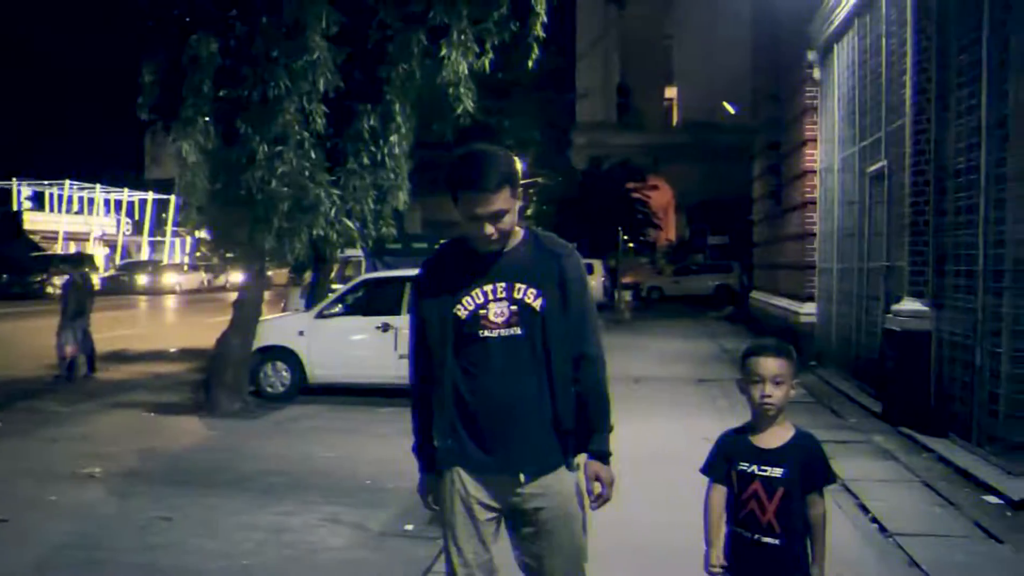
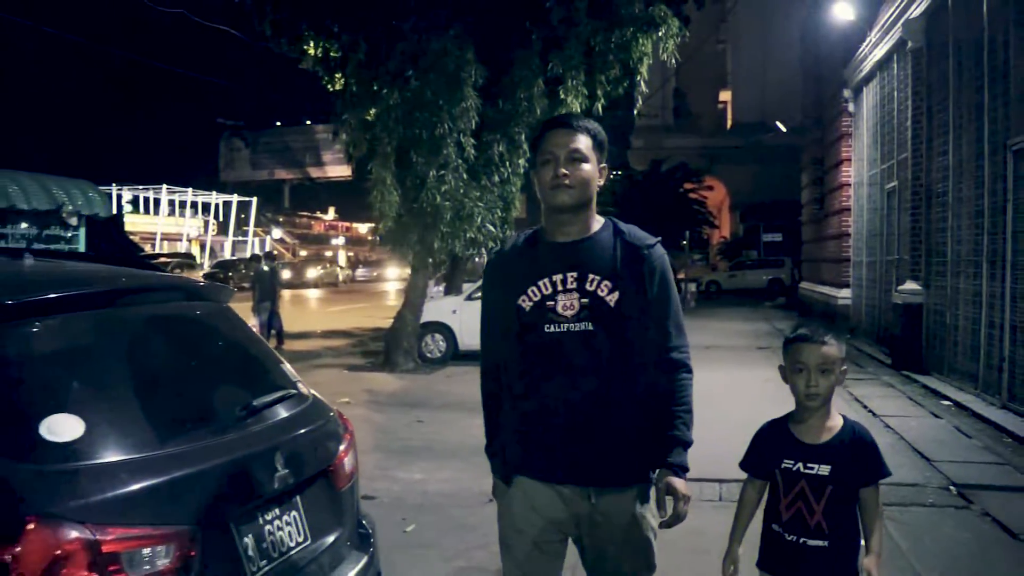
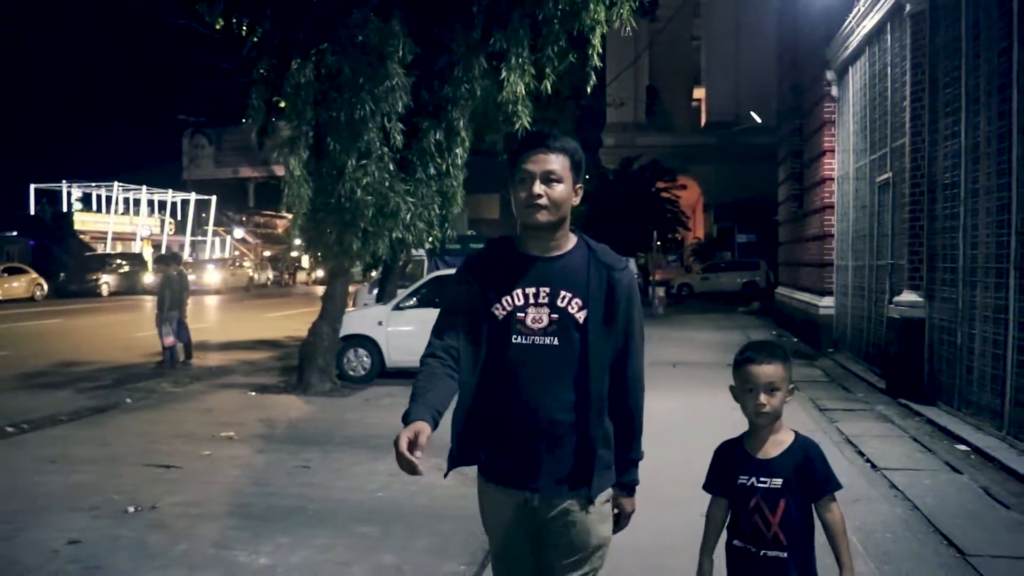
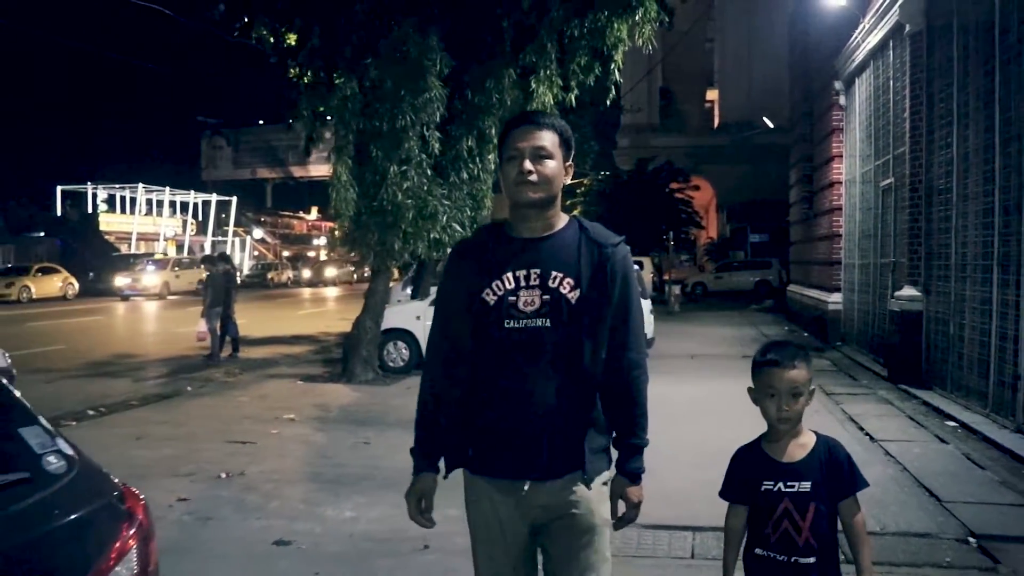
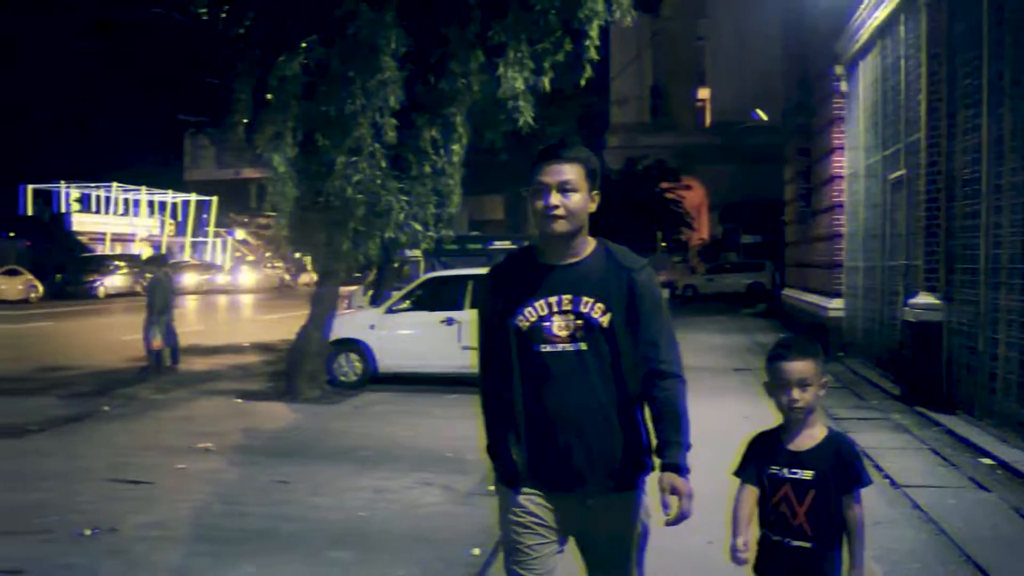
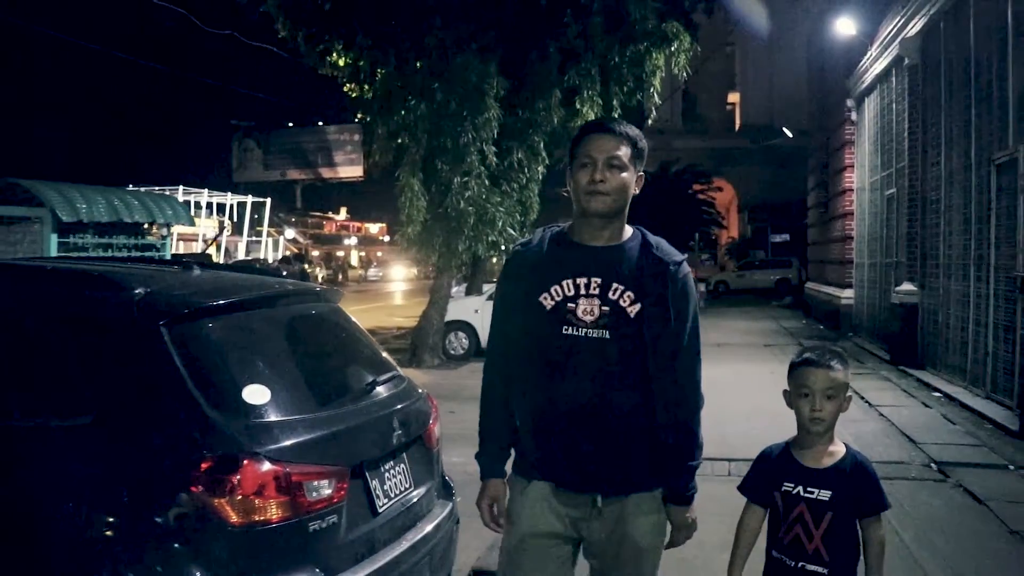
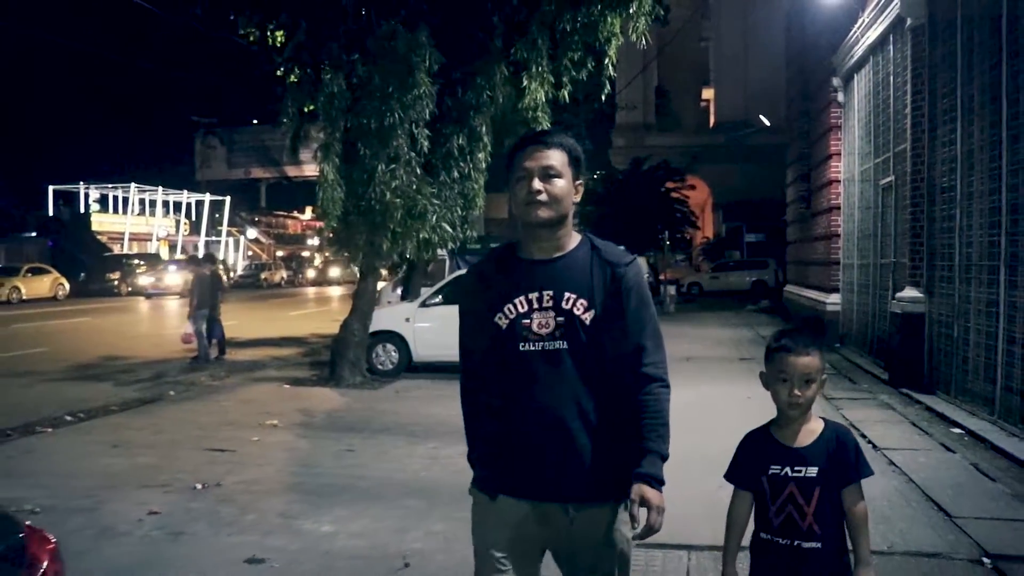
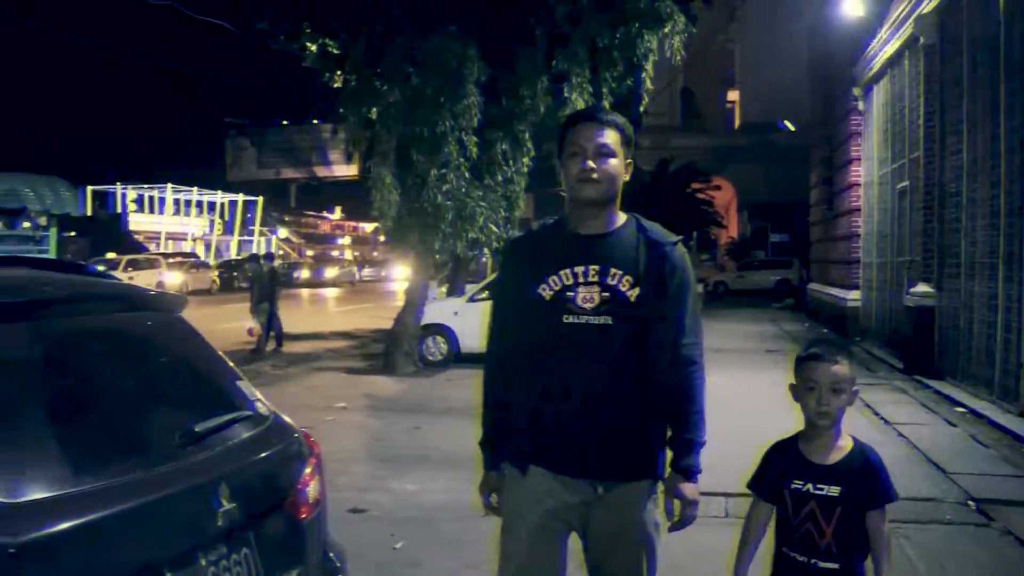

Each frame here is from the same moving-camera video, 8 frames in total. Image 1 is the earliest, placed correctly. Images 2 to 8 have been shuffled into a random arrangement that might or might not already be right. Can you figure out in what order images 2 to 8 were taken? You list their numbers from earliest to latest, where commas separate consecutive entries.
5, 3, 7, 4, 8, 2, 6
